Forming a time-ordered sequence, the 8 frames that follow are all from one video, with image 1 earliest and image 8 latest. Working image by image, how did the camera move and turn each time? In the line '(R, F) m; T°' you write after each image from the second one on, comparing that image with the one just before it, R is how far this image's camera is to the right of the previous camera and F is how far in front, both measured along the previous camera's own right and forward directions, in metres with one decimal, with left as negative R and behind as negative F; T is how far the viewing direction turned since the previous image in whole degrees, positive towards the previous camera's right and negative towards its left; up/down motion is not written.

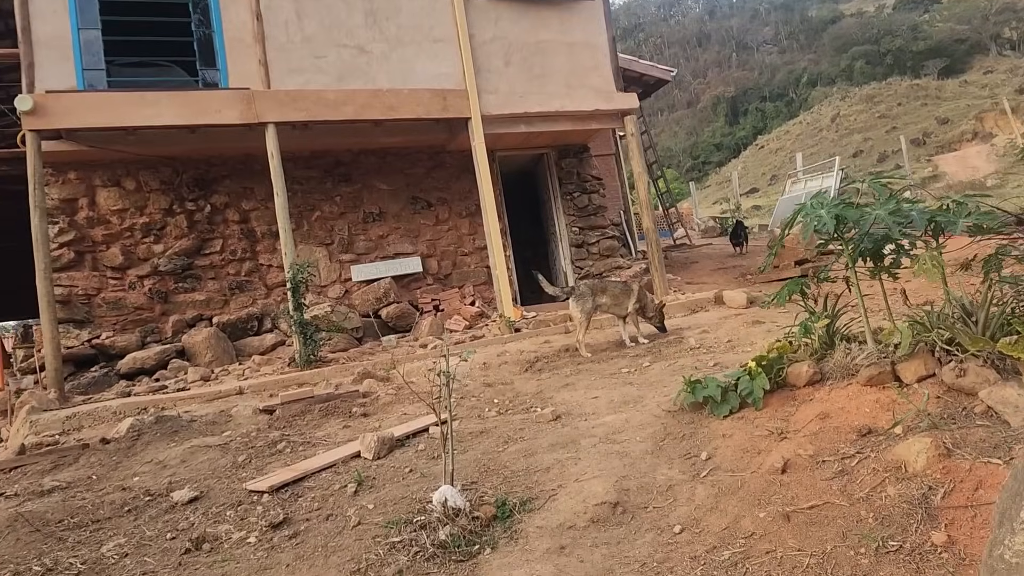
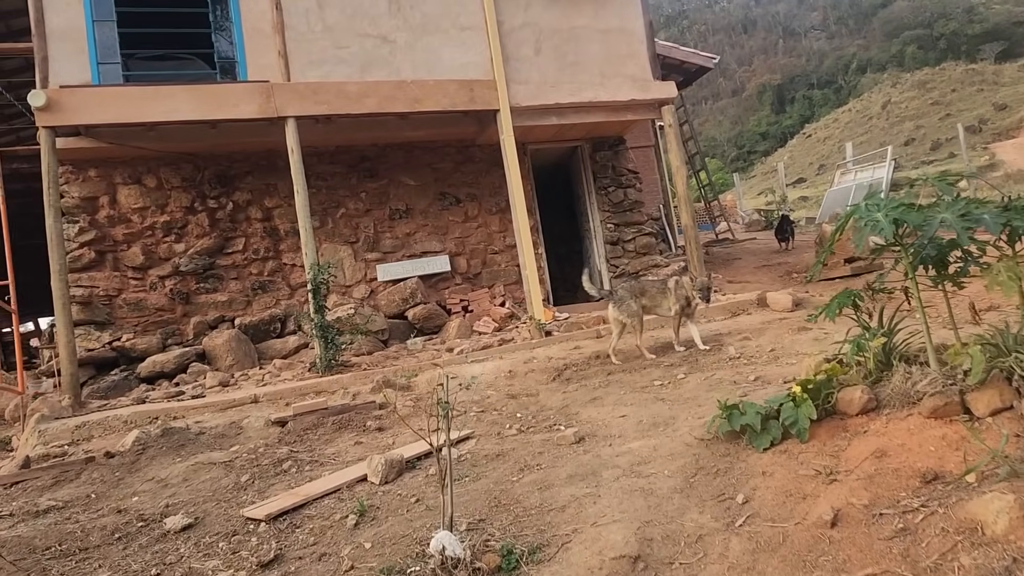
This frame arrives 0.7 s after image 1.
(+0.1, +0.3) m; -3°
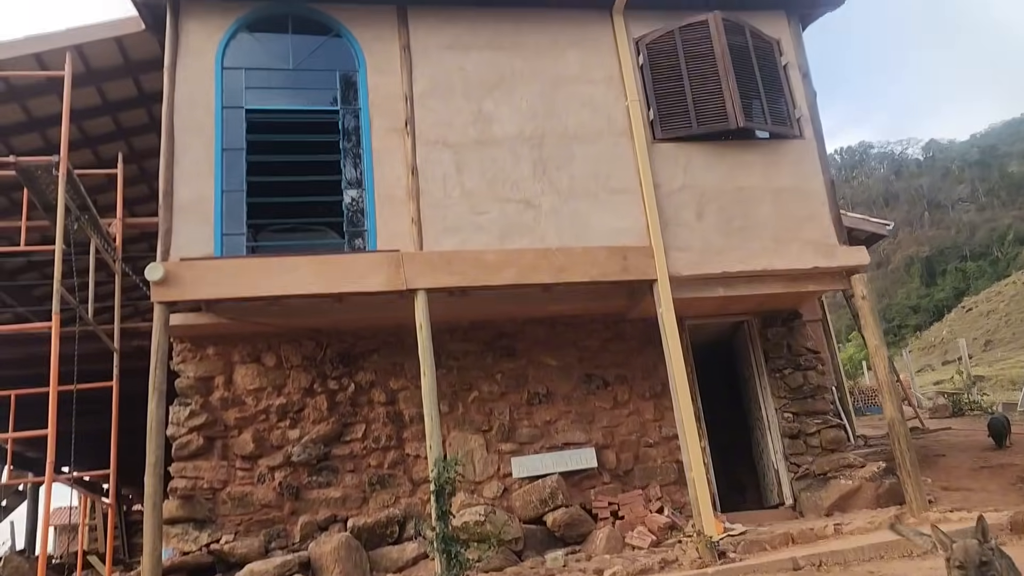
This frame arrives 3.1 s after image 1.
(-0.2, +1.0) m; -10°
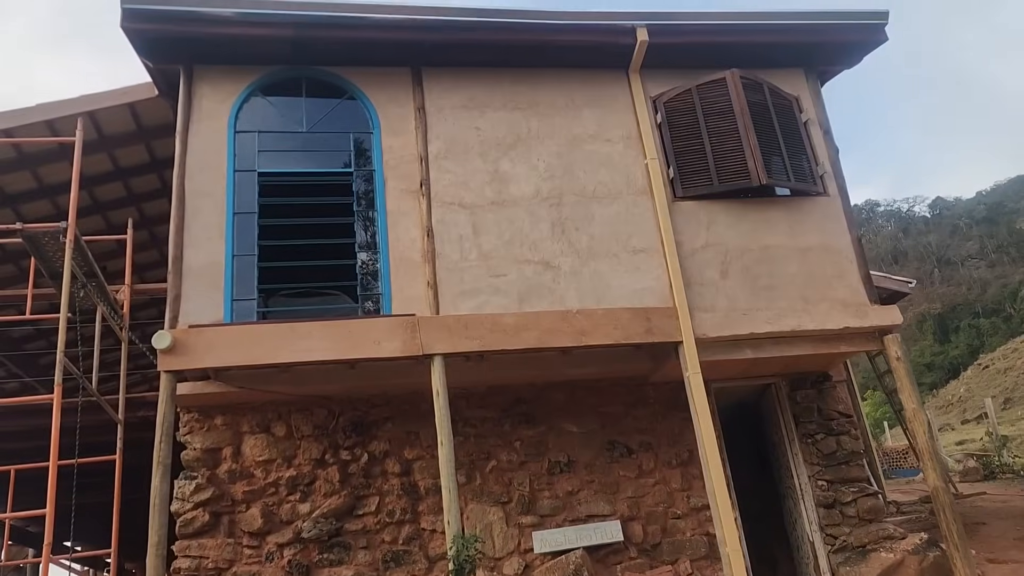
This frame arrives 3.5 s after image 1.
(-0.1, +0.2) m; -1°
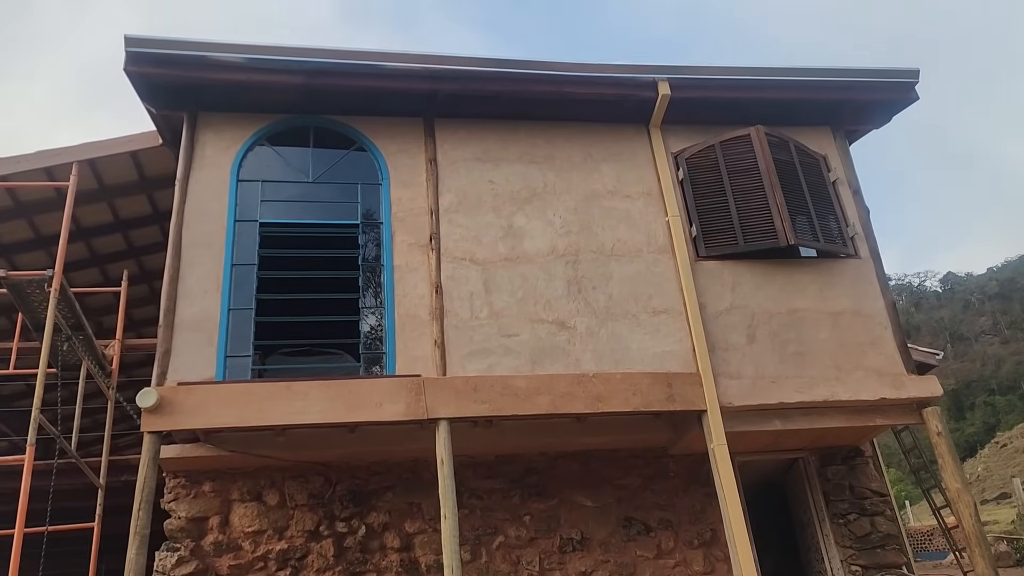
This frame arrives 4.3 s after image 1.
(0.0, +0.3) m; -1°
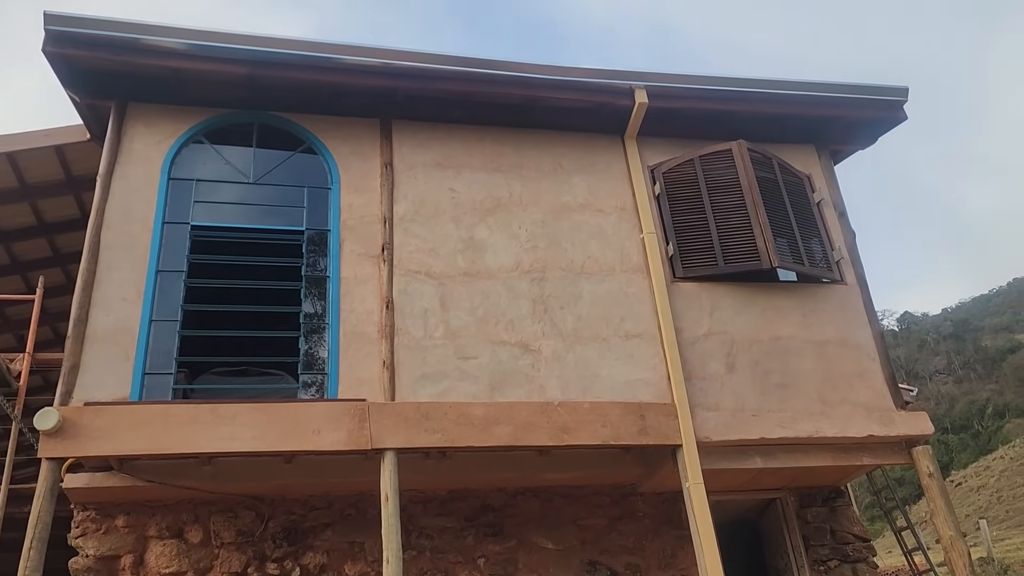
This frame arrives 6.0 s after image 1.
(0.0, +0.5) m; +2°
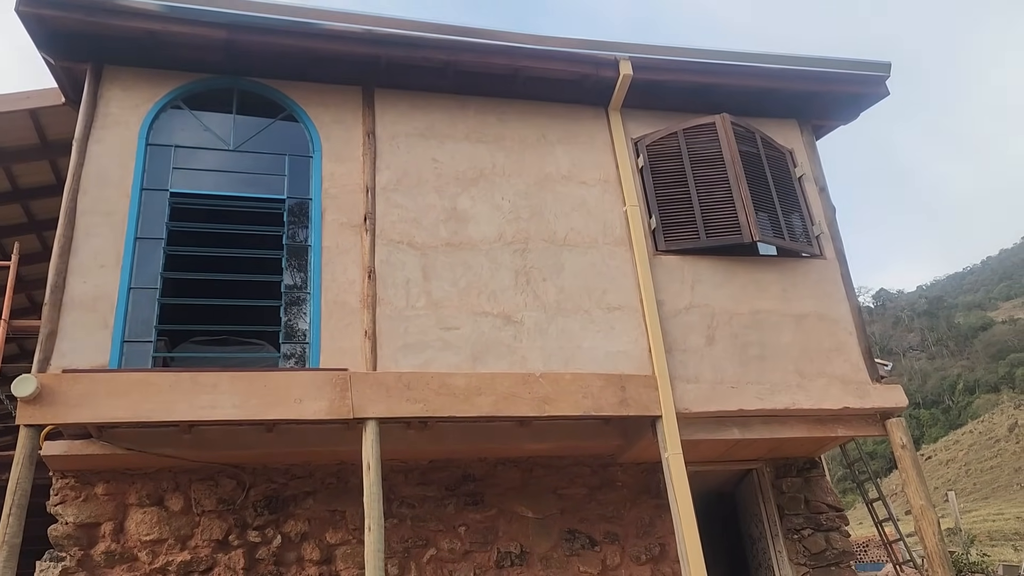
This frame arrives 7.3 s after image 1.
(0.0, 0.0) m; +1°
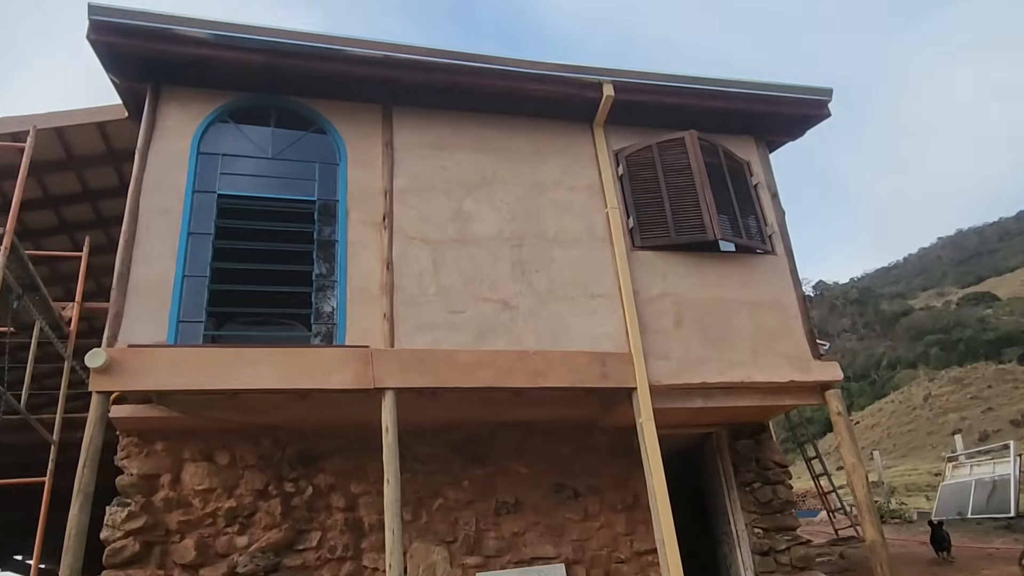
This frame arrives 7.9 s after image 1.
(-0.1, -0.8) m; +1°
